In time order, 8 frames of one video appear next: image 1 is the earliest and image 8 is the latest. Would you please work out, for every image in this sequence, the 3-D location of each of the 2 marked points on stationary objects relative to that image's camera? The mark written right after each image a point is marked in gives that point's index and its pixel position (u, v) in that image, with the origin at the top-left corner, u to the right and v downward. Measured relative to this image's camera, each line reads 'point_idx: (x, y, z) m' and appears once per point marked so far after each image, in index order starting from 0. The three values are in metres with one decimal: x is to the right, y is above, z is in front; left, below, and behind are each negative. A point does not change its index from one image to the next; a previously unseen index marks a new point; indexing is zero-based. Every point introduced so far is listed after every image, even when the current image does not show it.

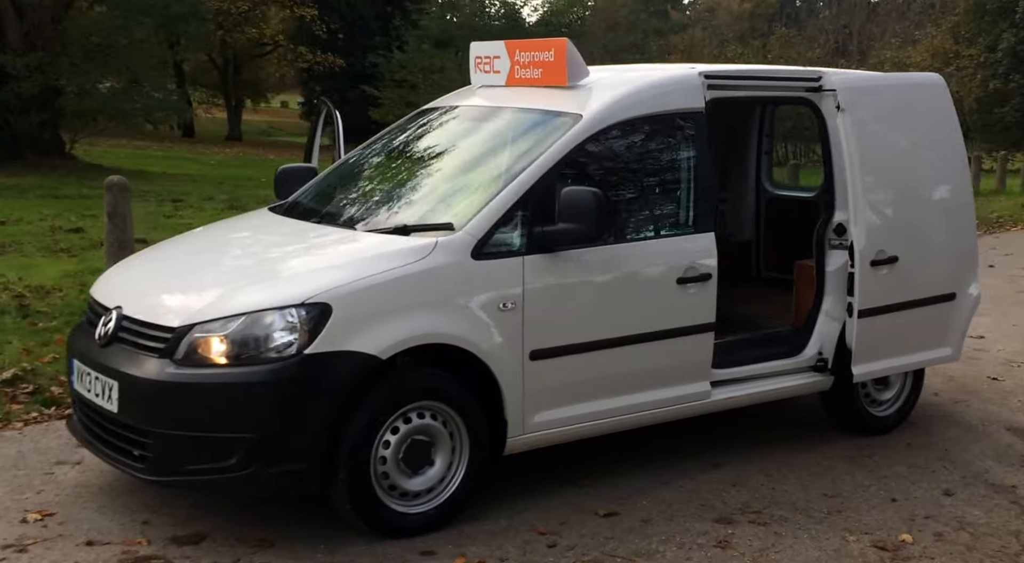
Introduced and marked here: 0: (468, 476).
0: (-0.2, -0.8, +4.5) m
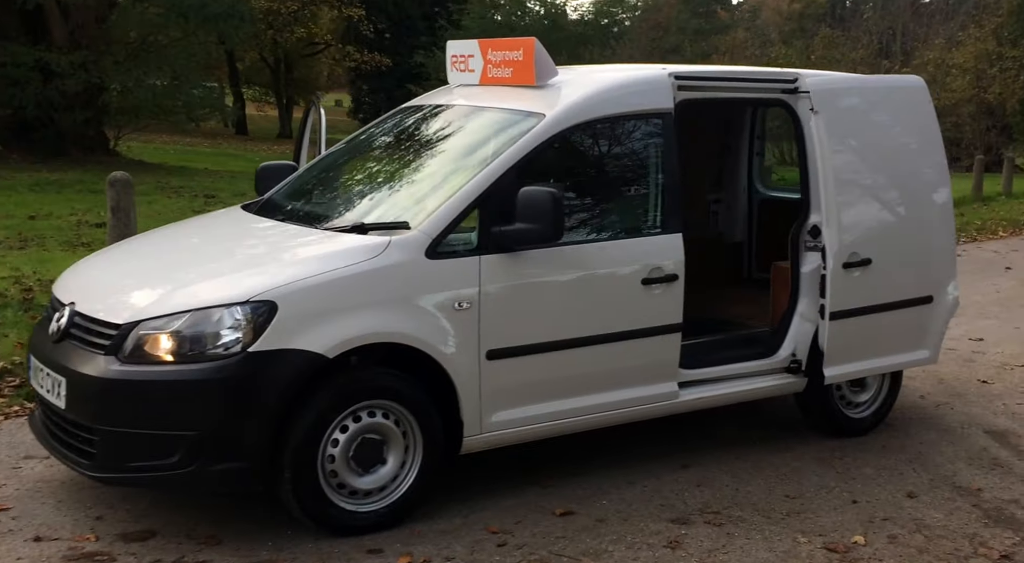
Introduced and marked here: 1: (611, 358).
0: (-0.4, -0.8, +4.6) m
1: (+0.4, -0.4, +5.1) m
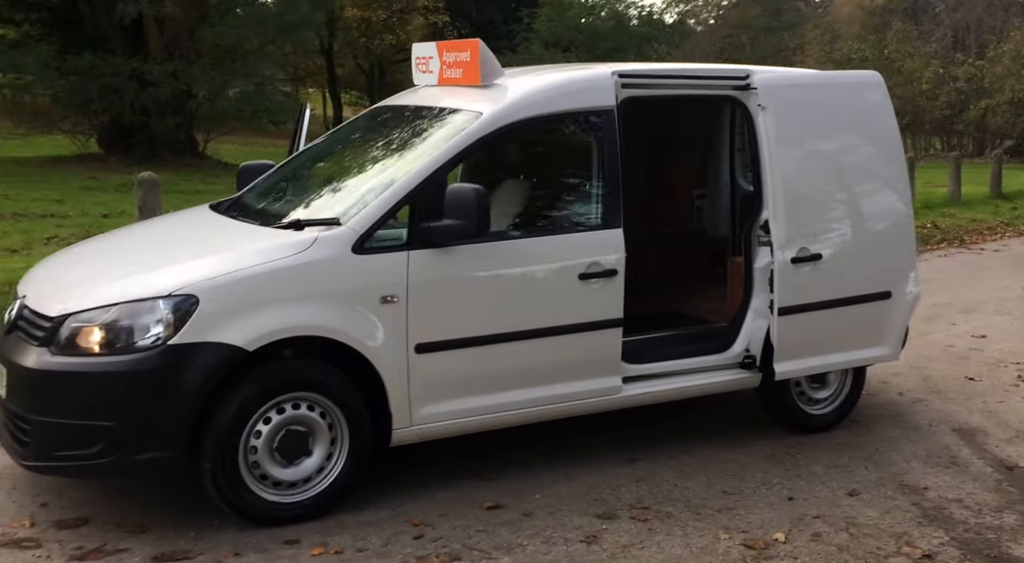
0: (-0.7, -0.8, +4.7) m
1: (+0.1, -0.4, +5.1) m
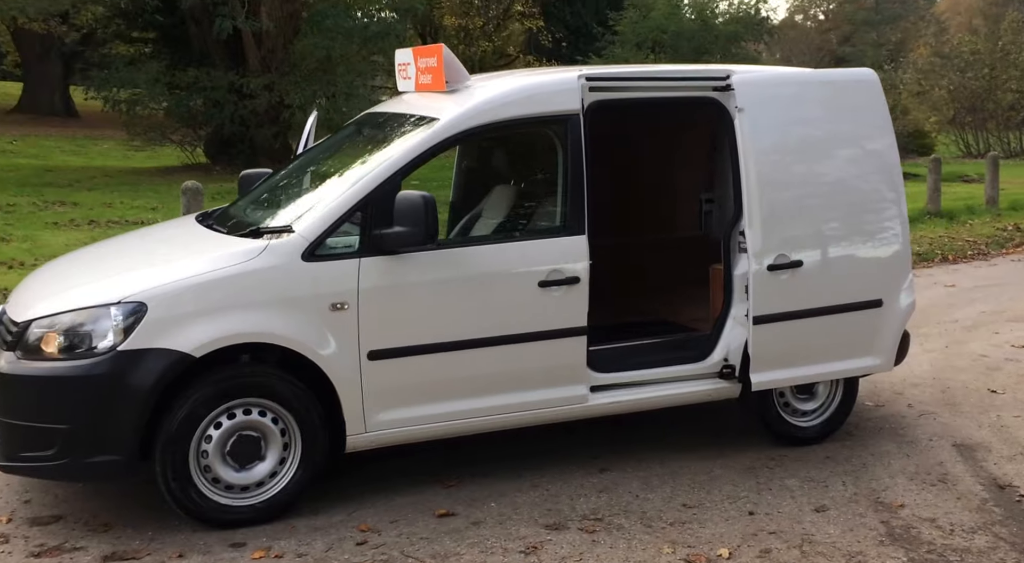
0: (-1.0, -0.9, +4.8) m
1: (-0.1, -0.4, +5.2) m
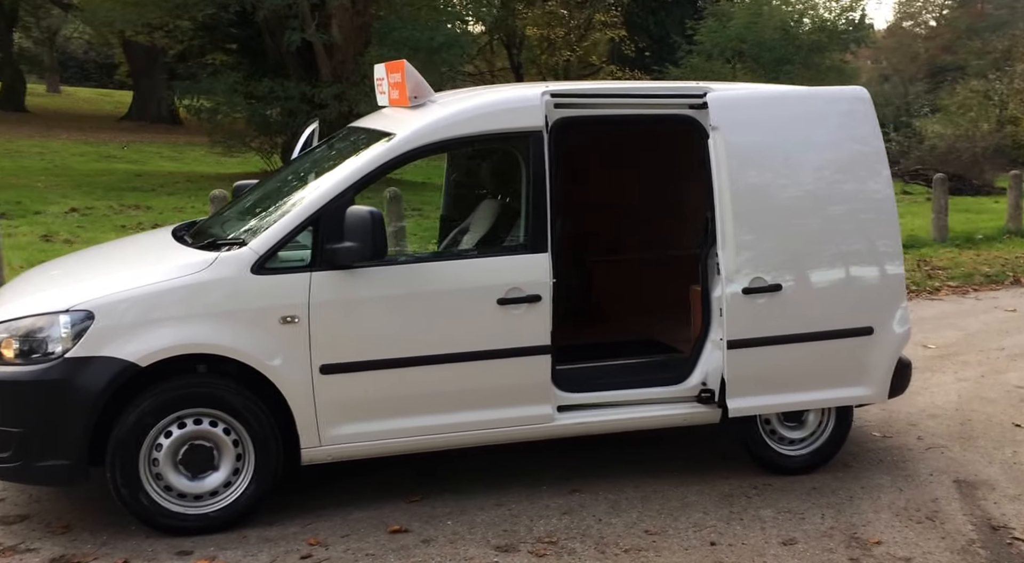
0: (-1.2, -0.9, +4.8) m
1: (-0.2, -0.5, +5.1) m
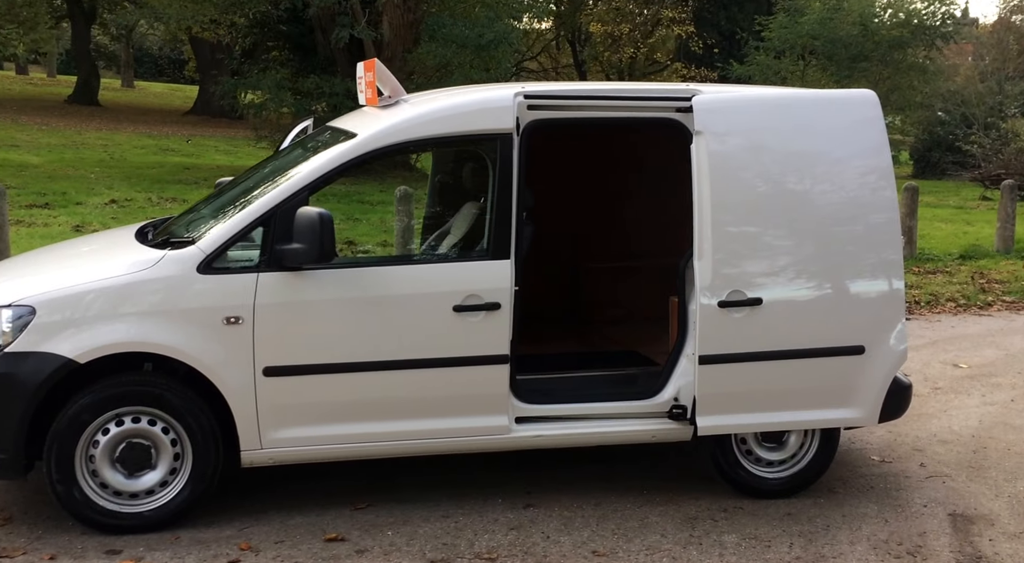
0: (-1.4, -0.9, +4.7) m
1: (-0.4, -0.5, +4.8) m
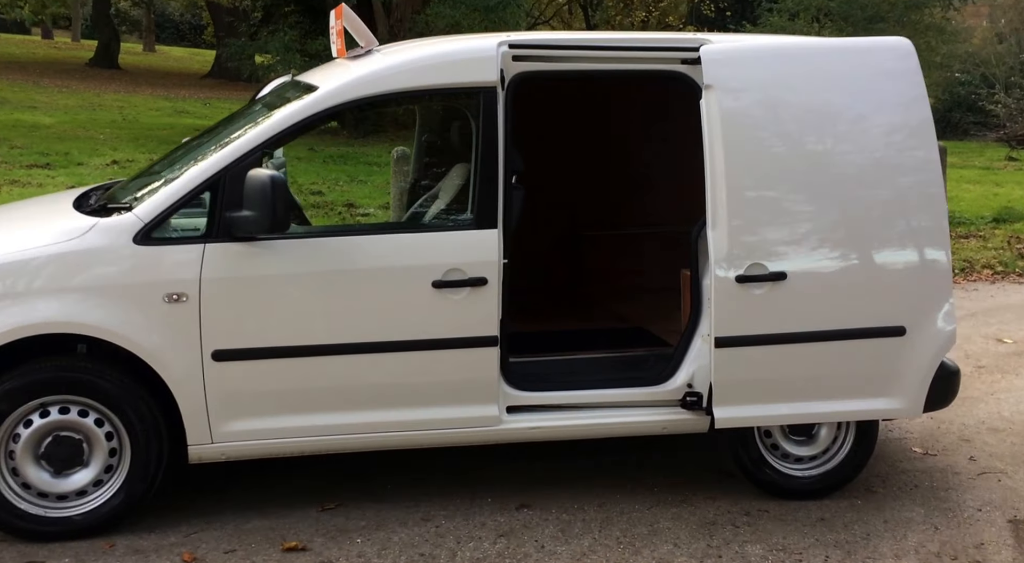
0: (-1.4, -0.8, +4.0) m
1: (-0.5, -0.4, +4.2) m
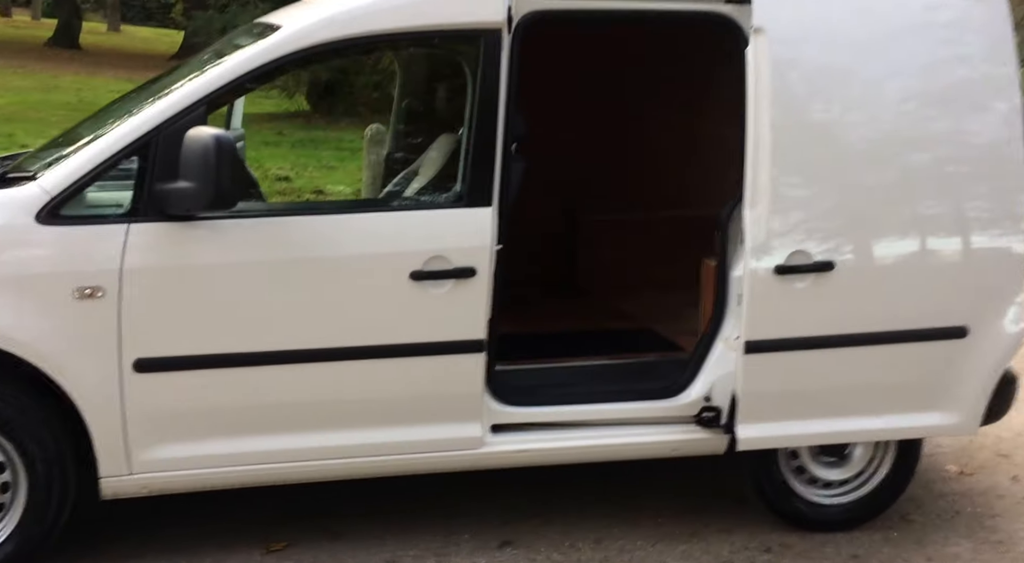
0: (-1.4, -0.8, +3.2) m
1: (-0.5, -0.3, +3.3) m
